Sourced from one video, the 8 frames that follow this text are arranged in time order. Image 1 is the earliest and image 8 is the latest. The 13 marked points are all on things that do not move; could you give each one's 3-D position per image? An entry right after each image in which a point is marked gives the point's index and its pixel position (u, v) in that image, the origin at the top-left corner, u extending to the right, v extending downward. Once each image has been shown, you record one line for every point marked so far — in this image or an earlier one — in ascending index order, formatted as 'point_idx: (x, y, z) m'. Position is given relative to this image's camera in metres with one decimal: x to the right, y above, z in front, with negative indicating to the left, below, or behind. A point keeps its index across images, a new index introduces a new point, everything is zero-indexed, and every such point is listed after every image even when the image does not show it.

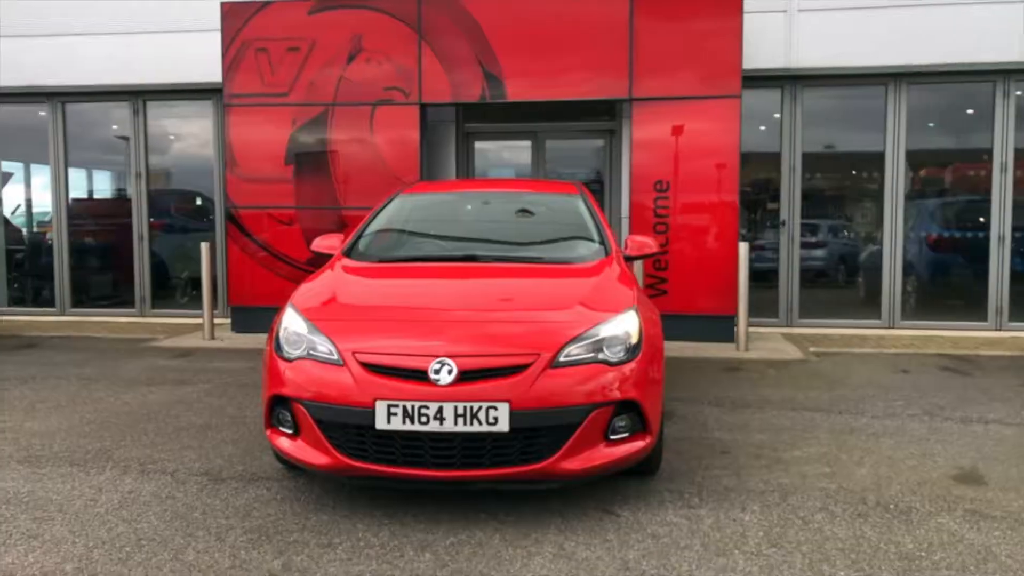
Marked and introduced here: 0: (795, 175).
0: (+3.0, +1.2, +8.8) m
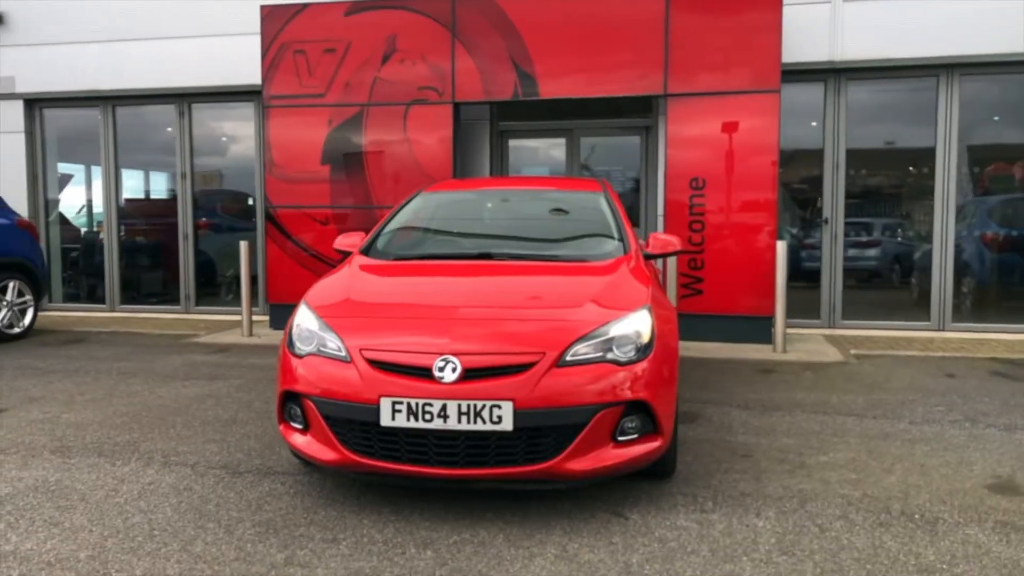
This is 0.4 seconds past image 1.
0: (+3.4, +1.2, +8.6) m
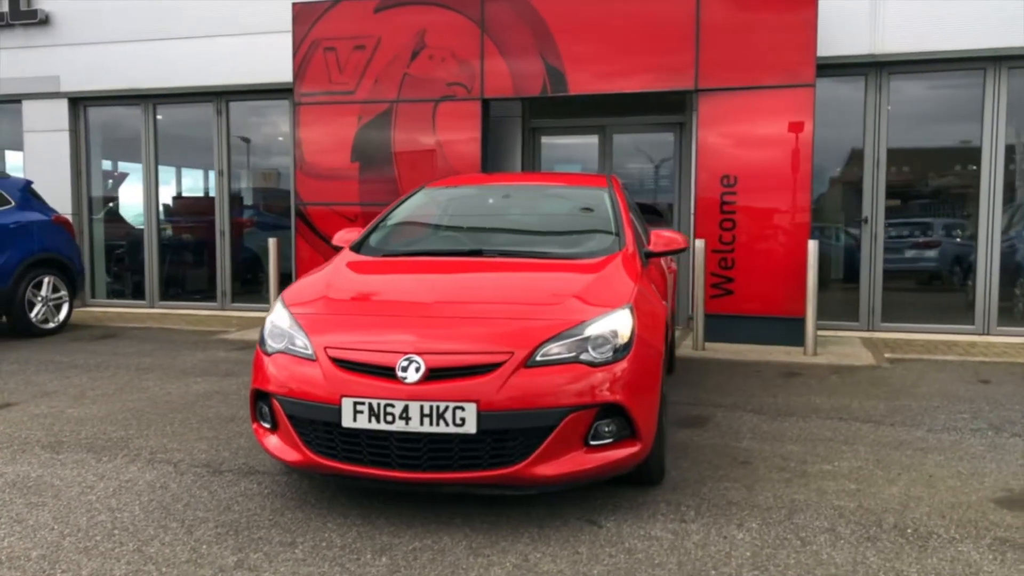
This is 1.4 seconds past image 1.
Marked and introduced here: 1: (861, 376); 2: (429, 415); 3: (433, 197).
0: (+3.6, +1.2, +8.2) m
1: (+2.6, -0.7, +6.4) m
2: (-0.3, -0.4, +2.8) m
3: (-0.5, +0.5, +4.8) m
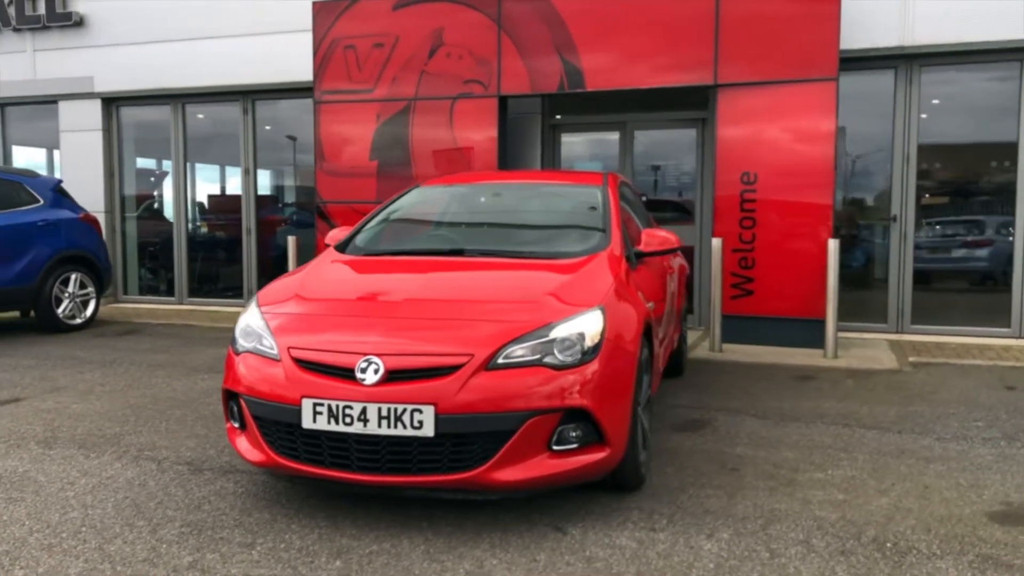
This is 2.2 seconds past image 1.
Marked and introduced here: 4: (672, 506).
0: (+3.8, +1.2, +8.0) m
1: (+2.7, -0.7, +6.2) m
2: (-0.4, -0.4, +2.8) m
3: (-0.5, +0.5, +4.7) m
4: (+0.6, -0.8, +3.2) m
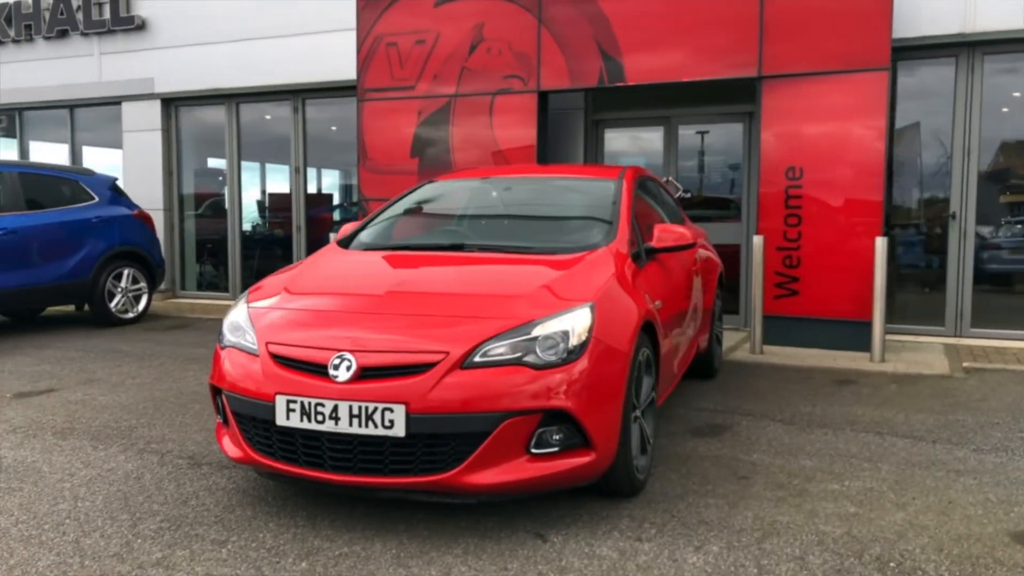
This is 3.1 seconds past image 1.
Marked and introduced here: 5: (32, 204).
0: (+4.1, +1.2, +7.6) m
1: (+2.9, -0.7, +5.8) m
2: (-0.5, -0.4, +2.7) m
3: (-0.4, +0.5, +4.6) m
4: (+0.6, -0.8, +3.0) m
5: (-4.7, +0.8, +8.3) m
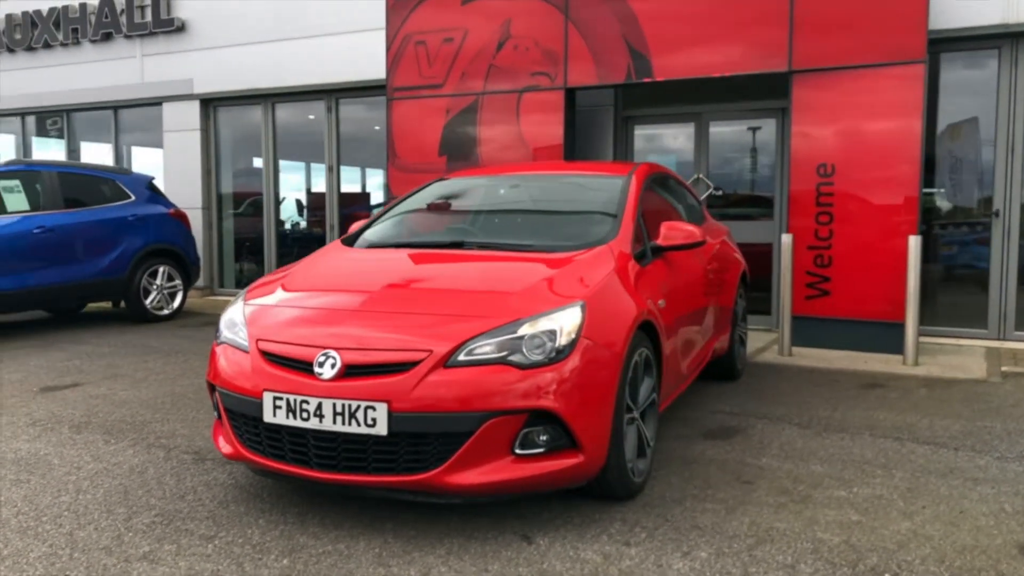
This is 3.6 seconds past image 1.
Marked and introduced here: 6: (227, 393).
0: (+4.3, +1.1, +7.3) m
1: (+3.0, -0.7, +5.6) m
2: (-0.5, -0.4, +2.7) m
3: (-0.4, +0.6, +4.6) m
4: (+0.5, -0.8, +3.0) m
5: (-4.4, +0.9, +8.5) m
6: (-1.0, -0.4, +3.0) m
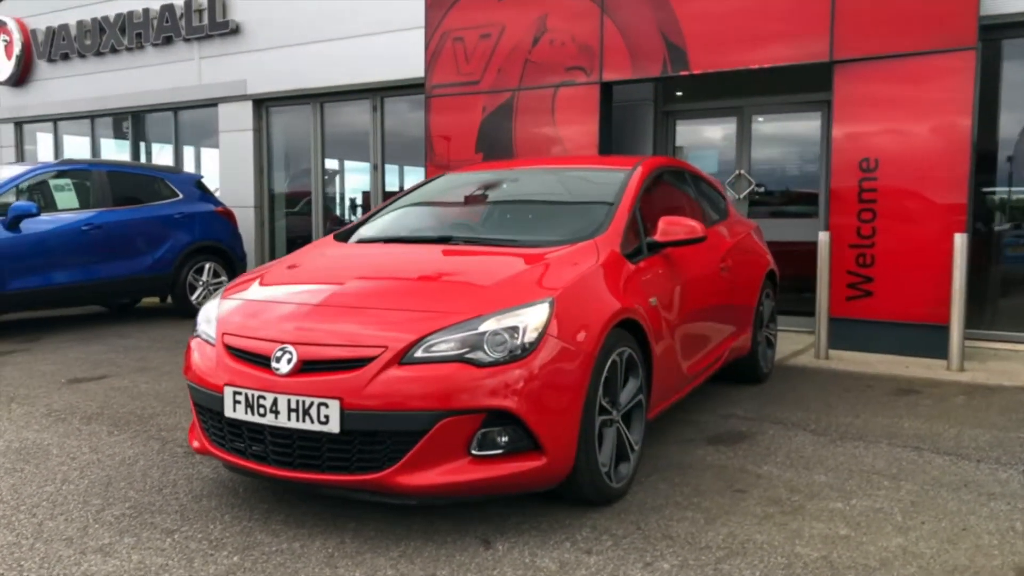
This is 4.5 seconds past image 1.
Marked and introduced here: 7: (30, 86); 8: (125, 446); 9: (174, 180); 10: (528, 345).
0: (+4.6, +1.1, +6.8) m
1: (+3.1, -0.7, +5.3) m
2: (-0.7, -0.4, +2.6) m
3: (-0.3, +0.6, +4.6) m
4: (+0.4, -0.8, +2.8) m
5: (-4.1, +0.9, +8.8) m
6: (-1.1, -0.4, +3.0) m
7: (-8.7, +3.6, +15.1) m
8: (-1.8, -0.7, +3.9) m
9: (-3.9, +1.2, +9.6) m
10: (+0.1, -0.2, +2.7) m
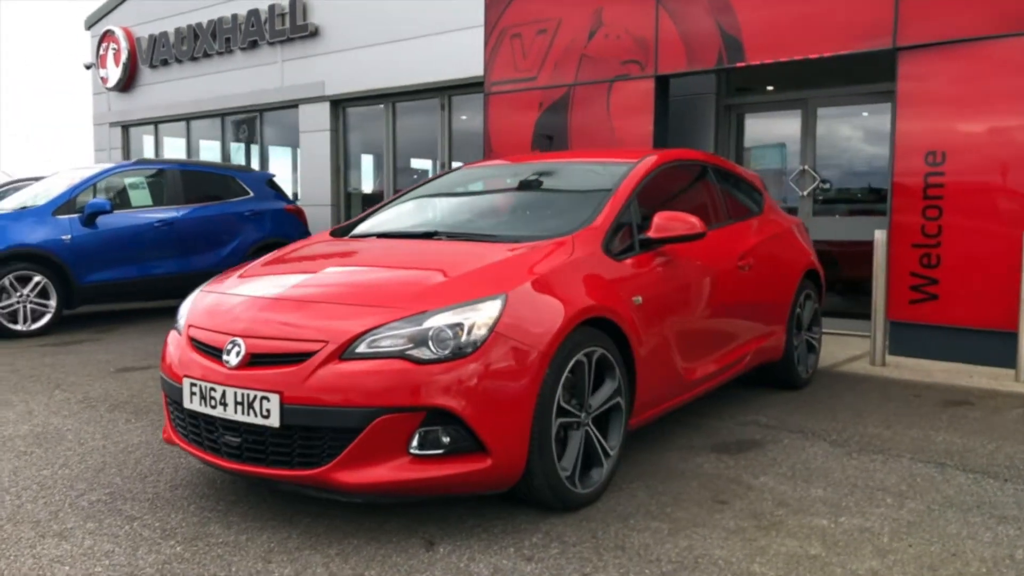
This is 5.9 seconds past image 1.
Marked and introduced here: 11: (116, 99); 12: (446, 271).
0: (+4.9, +1.1, +6.2) m
1: (+3.2, -0.7, +4.8) m
2: (-0.8, -0.4, +2.6) m
3: (-0.3, +0.6, +4.5) m
4: (+0.2, -0.8, +2.7) m
5: (-3.5, +1.0, +9.1) m
6: (-1.2, -0.3, +3.0) m
7: (-7.3, +3.8, +16.0) m
8: (-1.8, -0.7, +4.0) m
9: (-3.2, +1.3, +9.9) m
10: (-0.1, -0.2, +2.6) m
11: (-7.8, +3.7, +16.5) m
12: (-0.2, 0.0, +2.9) m
